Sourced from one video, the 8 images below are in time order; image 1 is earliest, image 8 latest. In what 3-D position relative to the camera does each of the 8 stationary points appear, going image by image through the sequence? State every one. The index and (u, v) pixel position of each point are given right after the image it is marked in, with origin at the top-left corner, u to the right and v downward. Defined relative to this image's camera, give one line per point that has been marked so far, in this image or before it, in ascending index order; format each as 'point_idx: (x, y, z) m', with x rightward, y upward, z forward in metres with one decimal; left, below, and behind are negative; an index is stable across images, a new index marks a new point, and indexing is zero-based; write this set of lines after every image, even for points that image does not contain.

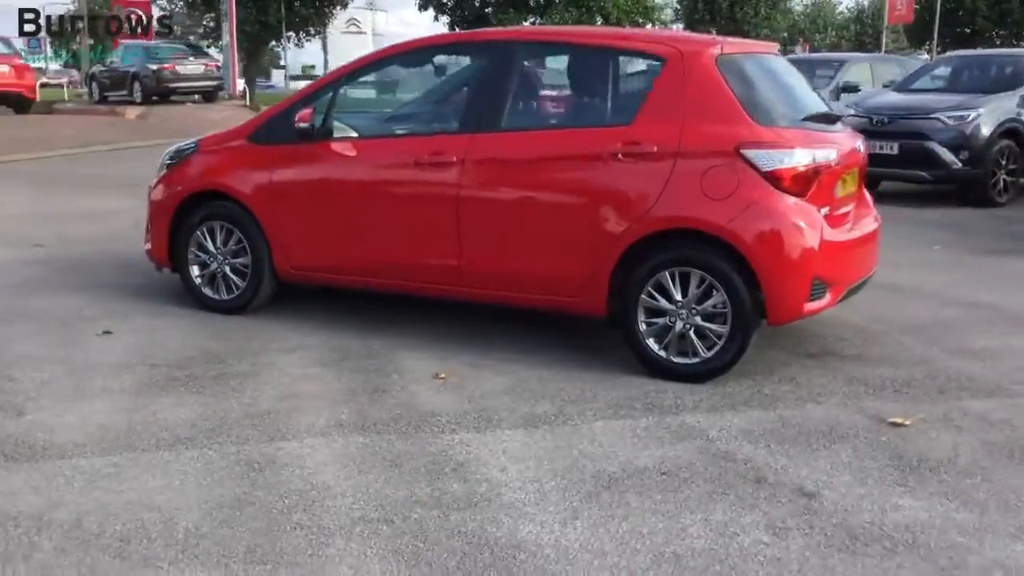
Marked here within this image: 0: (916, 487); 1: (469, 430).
0: (+1.6, -0.8, +4.2) m
1: (-0.2, -0.6, +4.9) m
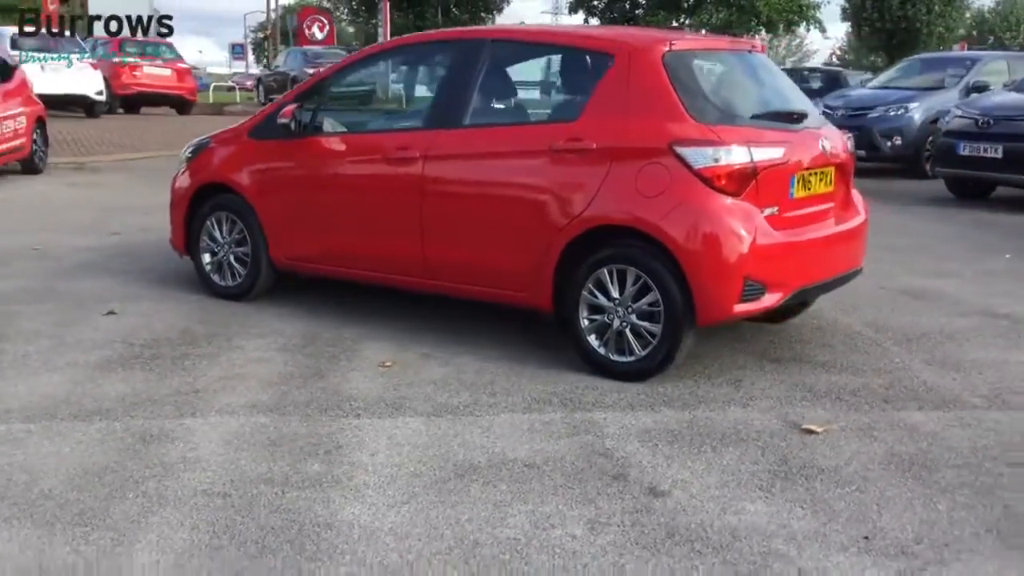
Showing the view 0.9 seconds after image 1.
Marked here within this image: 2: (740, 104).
0: (+1.0, -0.8, +4.1) m
1: (-0.6, -0.6, +5.0) m
2: (+1.2, +1.0, +5.7) m
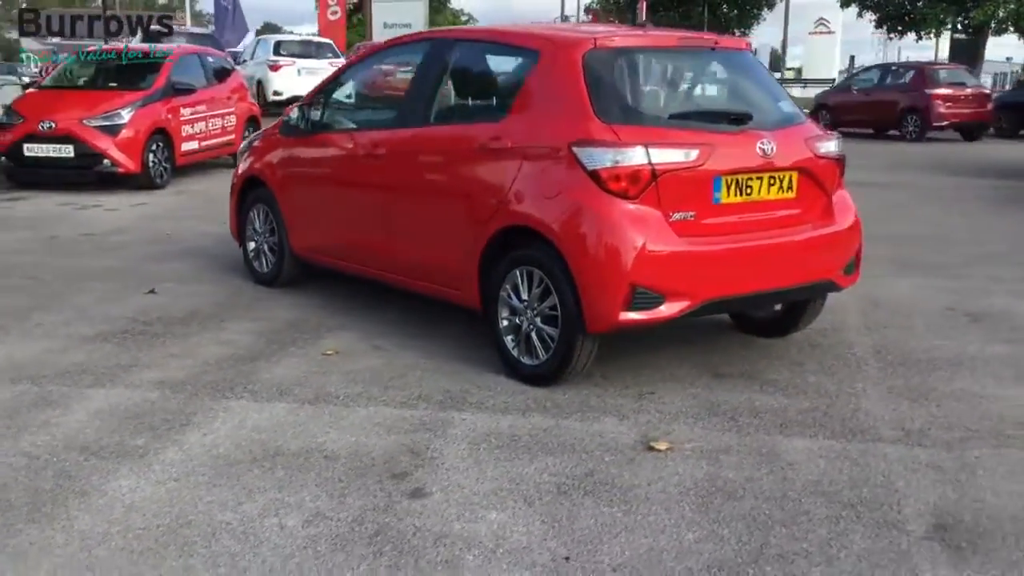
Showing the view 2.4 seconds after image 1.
0: (+0.1, -0.8, +4.0) m
1: (-1.3, -0.5, +5.3) m
2: (+0.8, +1.0, +5.5) m
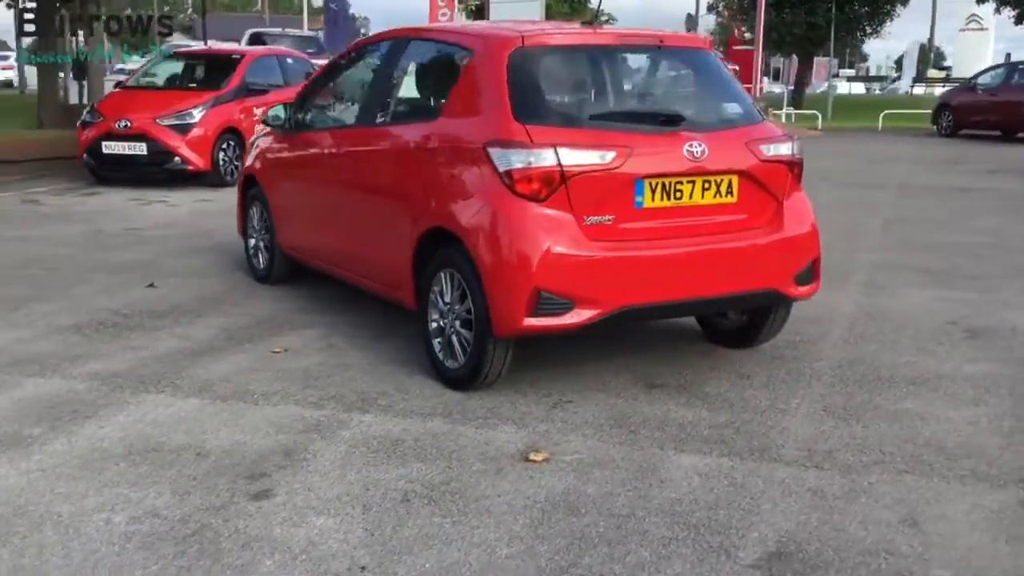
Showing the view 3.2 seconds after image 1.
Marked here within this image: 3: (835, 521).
0: (-0.5, -0.8, +3.9) m
1: (-1.7, -0.5, +5.4) m
2: (+0.4, +0.9, +5.3) m
3: (+1.2, -0.8, +3.9) m
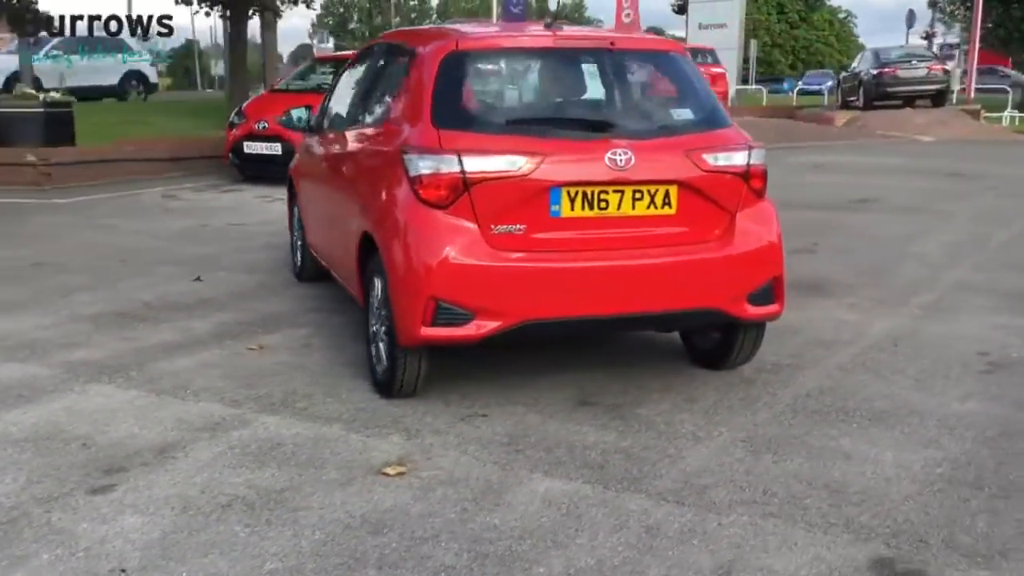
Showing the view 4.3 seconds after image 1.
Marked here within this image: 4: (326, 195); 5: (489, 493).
0: (-1.2, -0.8, +3.9) m
1: (-2.0, -0.5, +5.6) m
2: (0.0, +0.9, +5.1) m
3: (+0.4, -0.9, +3.6) m
4: (-1.2, +0.6, +7.0) m
5: (-0.1, -0.8, +4.1) m
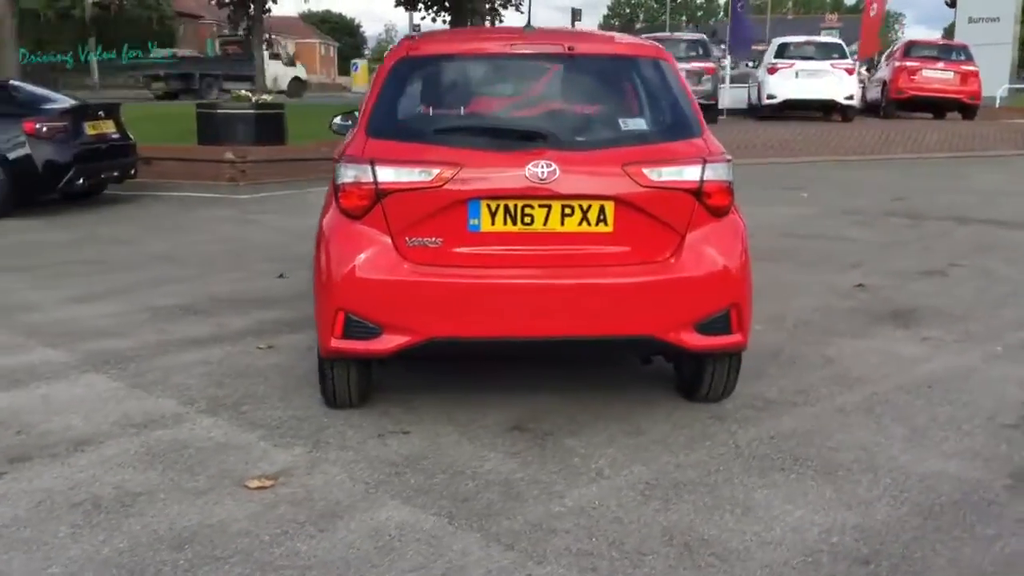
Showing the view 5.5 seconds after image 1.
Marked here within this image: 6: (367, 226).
0: (-1.8, -0.8, +4.1) m
1: (-2.2, -0.5, +5.9) m
2: (-0.3, +0.8, +4.9) m
3: (-0.3, -1.0, +3.3) m
4: (-1.0, +0.6, +7.0) m
5: (-0.7, -0.8, +4.0) m
6: (-0.6, +0.3, +4.7) m
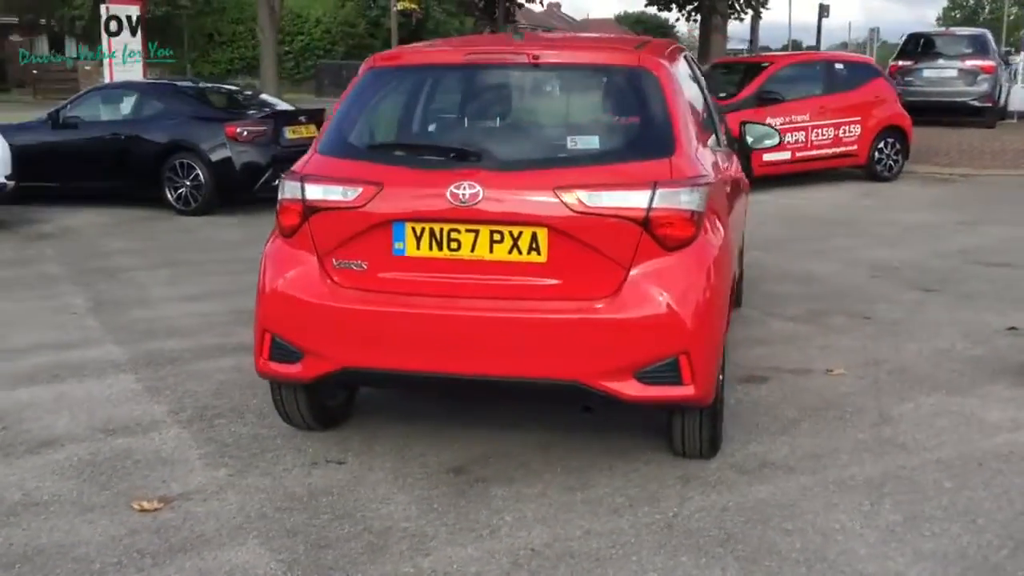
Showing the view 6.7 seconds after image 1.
0: (-2.3, -0.9, +4.2) m
1: (-2.1, -0.5, +6.1) m
2: (-0.5, +0.7, +4.6) m
3: (-1.1, -1.1, +3.1) m
4: (-0.6, +0.5, +6.9) m
5: (-1.2, -0.9, +3.9) m
6: (-0.9, +0.2, +4.5) m
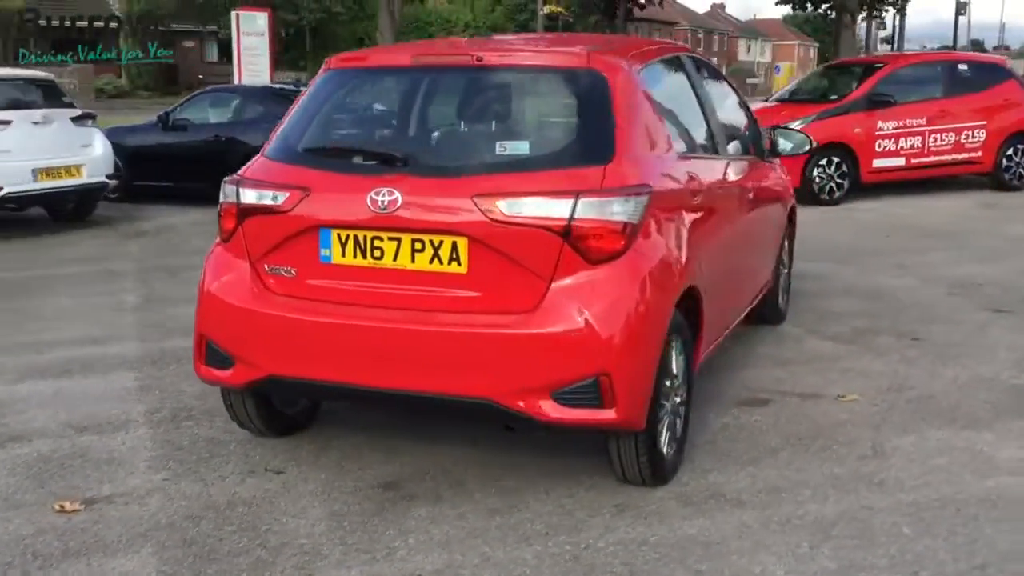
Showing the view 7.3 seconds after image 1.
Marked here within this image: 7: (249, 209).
0: (-2.6, -0.9, +4.4) m
1: (-2.1, -0.5, +6.2) m
2: (-0.7, +0.7, +4.5) m
3: (-1.5, -1.1, +3.1) m
4: (-0.5, +0.4, +6.7) m
5: (-1.6, -0.9, +3.9) m
6: (-1.1, +0.2, +4.5) m
7: (-1.0, +0.3, +4.4) m
